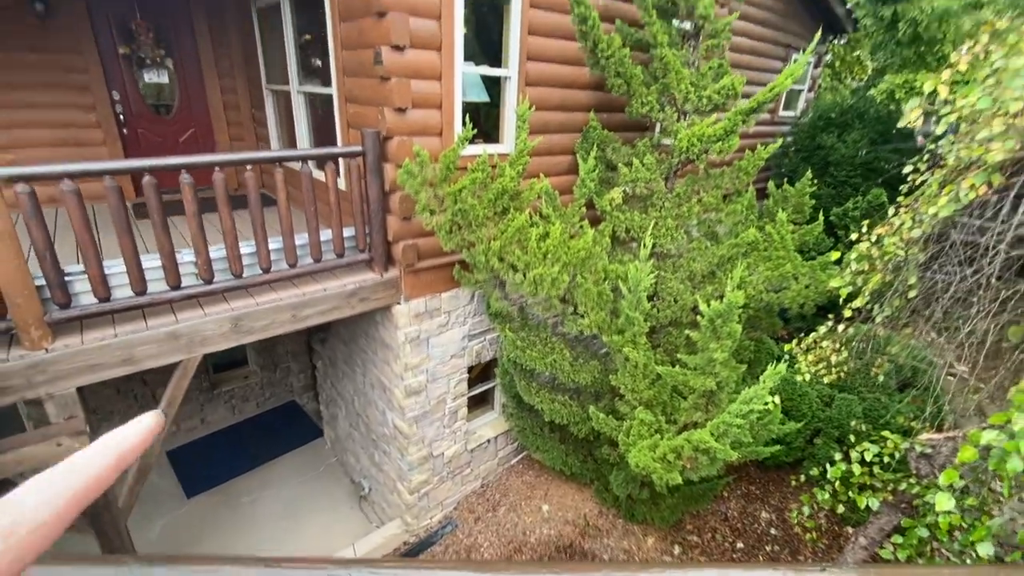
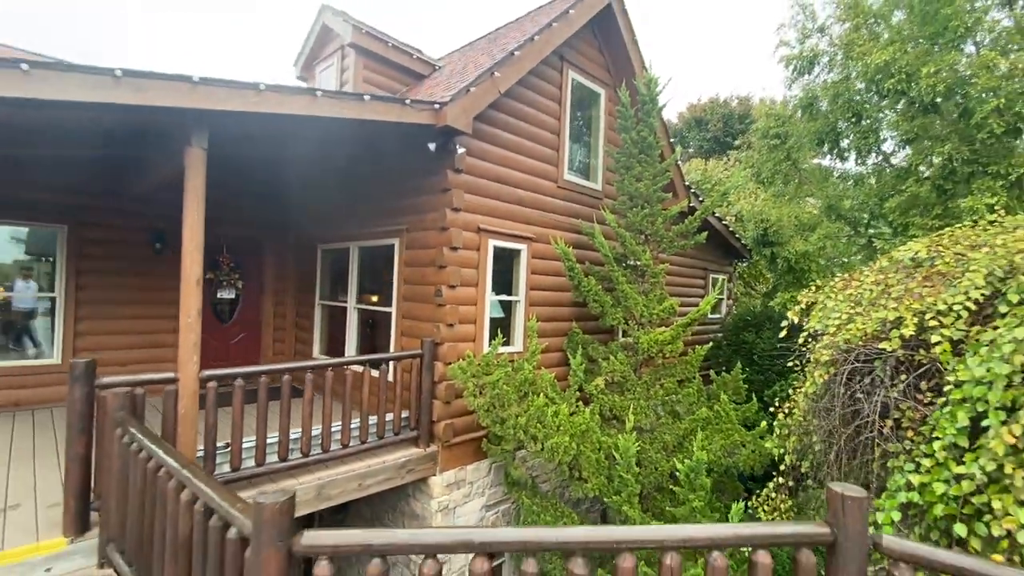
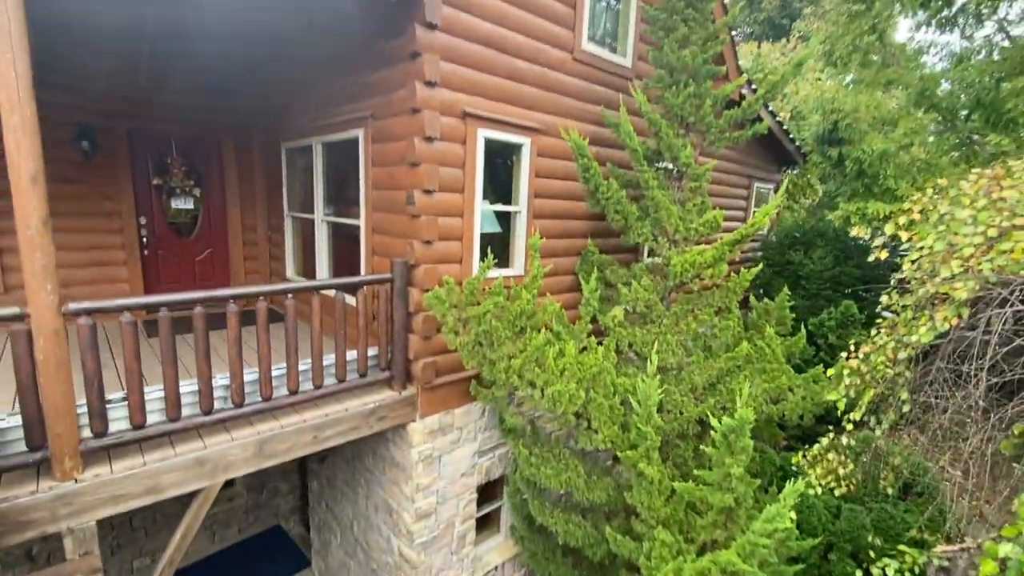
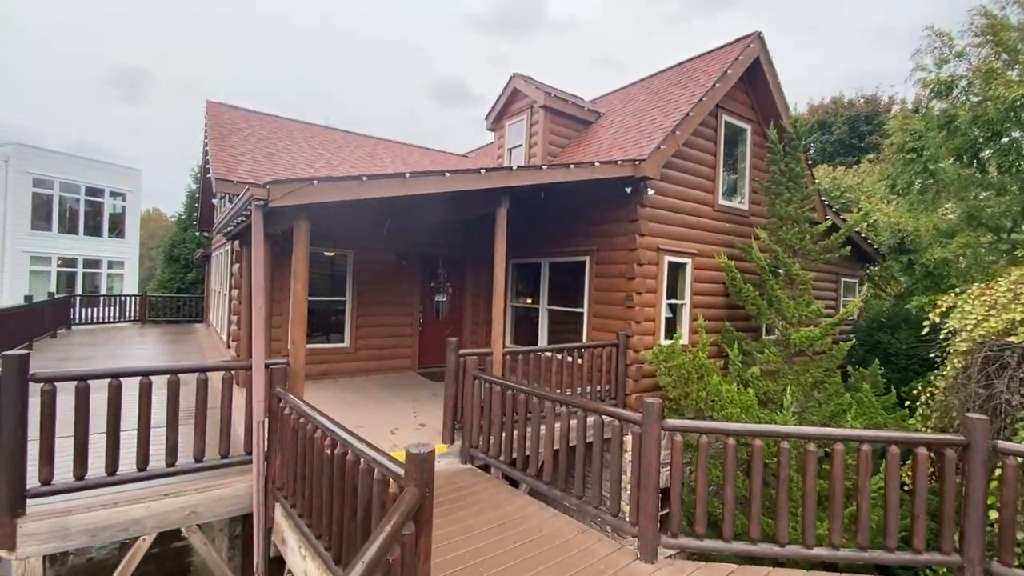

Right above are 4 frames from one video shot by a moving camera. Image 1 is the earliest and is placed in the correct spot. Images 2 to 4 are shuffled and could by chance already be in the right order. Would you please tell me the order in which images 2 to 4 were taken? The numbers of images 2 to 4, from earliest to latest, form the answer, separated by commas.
3, 2, 4
